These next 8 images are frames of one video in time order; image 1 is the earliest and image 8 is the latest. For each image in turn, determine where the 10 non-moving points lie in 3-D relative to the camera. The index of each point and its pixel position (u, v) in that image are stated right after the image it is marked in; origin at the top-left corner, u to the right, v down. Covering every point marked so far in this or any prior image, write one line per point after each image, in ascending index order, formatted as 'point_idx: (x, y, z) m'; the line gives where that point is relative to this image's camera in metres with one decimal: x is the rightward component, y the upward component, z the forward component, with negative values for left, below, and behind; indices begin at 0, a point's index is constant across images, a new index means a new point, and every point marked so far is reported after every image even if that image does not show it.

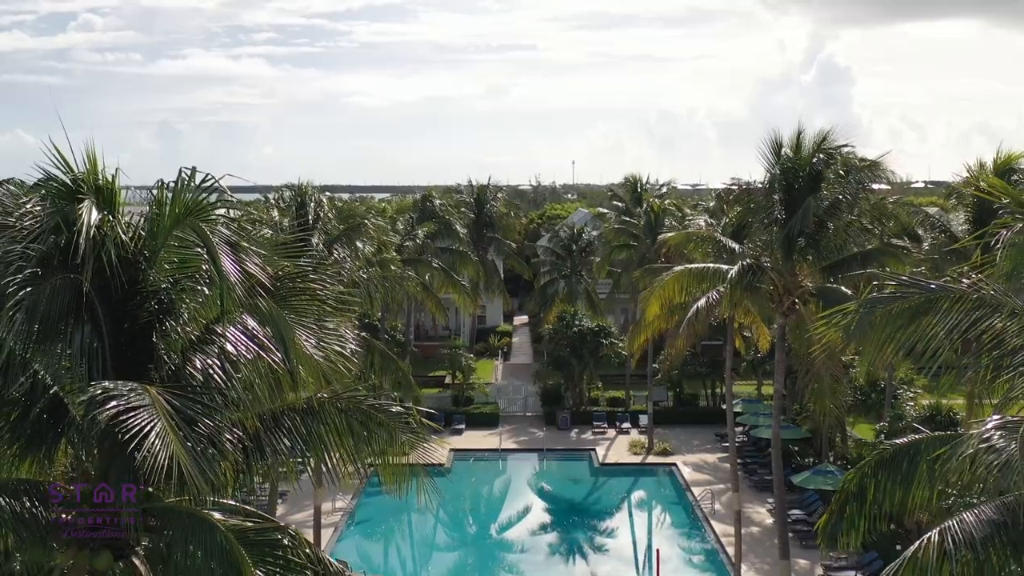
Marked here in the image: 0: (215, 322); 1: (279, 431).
0: (-1.1, -0.1, +5.5) m
1: (-0.9, -0.6, +5.6) m
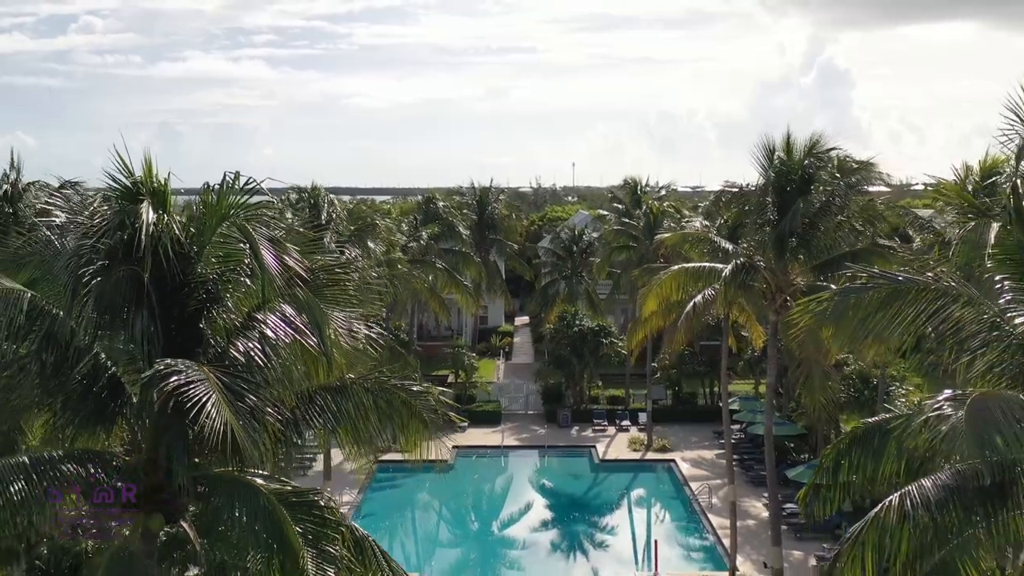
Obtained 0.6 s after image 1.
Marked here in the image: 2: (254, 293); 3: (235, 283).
0: (-1.1, -0.1, +6.1) m
1: (-0.9, -0.5, +6.2) m
2: (-1.1, 0.0, +6.1) m
3: (-1.2, 0.0, +6.1) m
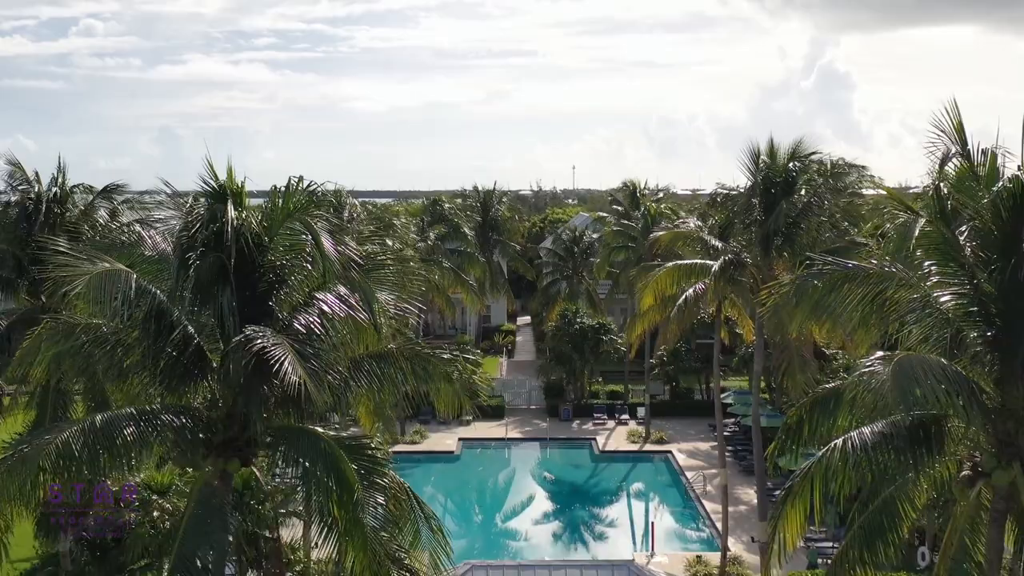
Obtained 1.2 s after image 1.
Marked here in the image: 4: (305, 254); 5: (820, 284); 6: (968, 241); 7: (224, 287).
0: (-1.0, 0.0, +7.4) m
1: (-0.8, -0.4, +7.5) m
2: (-1.0, +0.1, +7.3) m
3: (-1.1, +0.1, +7.3) m
4: (-1.1, +0.2, +7.4) m
5: (+1.8, 0.0, +7.6) m
6: (+2.4, +0.3, +7.6) m
7: (-1.4, 0.0, +6.9) m
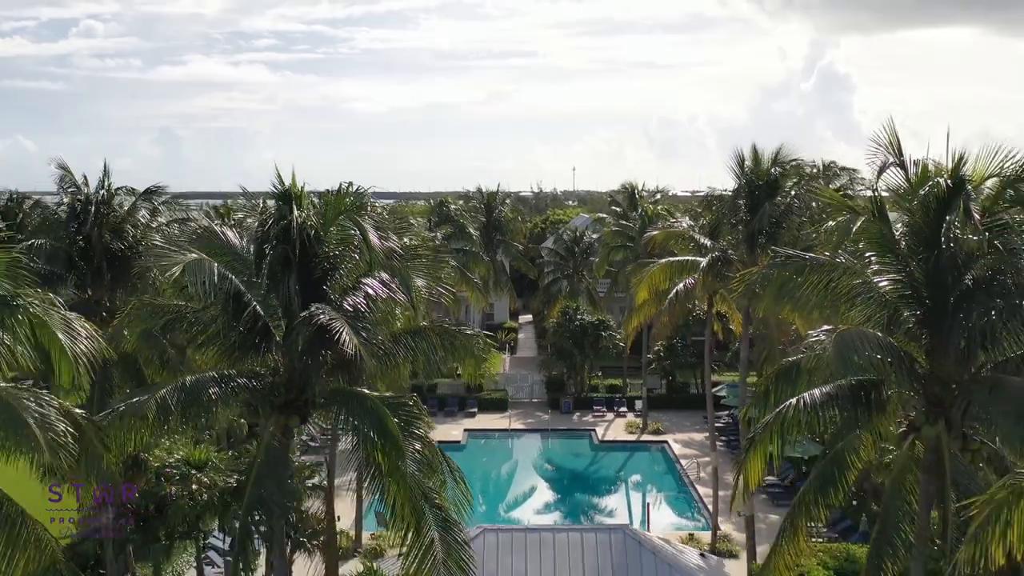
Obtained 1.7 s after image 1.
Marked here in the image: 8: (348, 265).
0: (-0.9, +0.1, +8.8) m
1: (-0.7, -0.4, +9.0) m
2: (-0.9, +0.1, +8.8) m
3: (-1.0, +0.2, +8.8) m
4: (-1.0, +0.3, +8.8) m
5: (+1.9, +0.1, +9.1) m
6: (+2.4, +0.4, +9.0) m
7: (-1.3, +0.1, +8.4) m
8: (-1.0, +0.1, +8.8) m
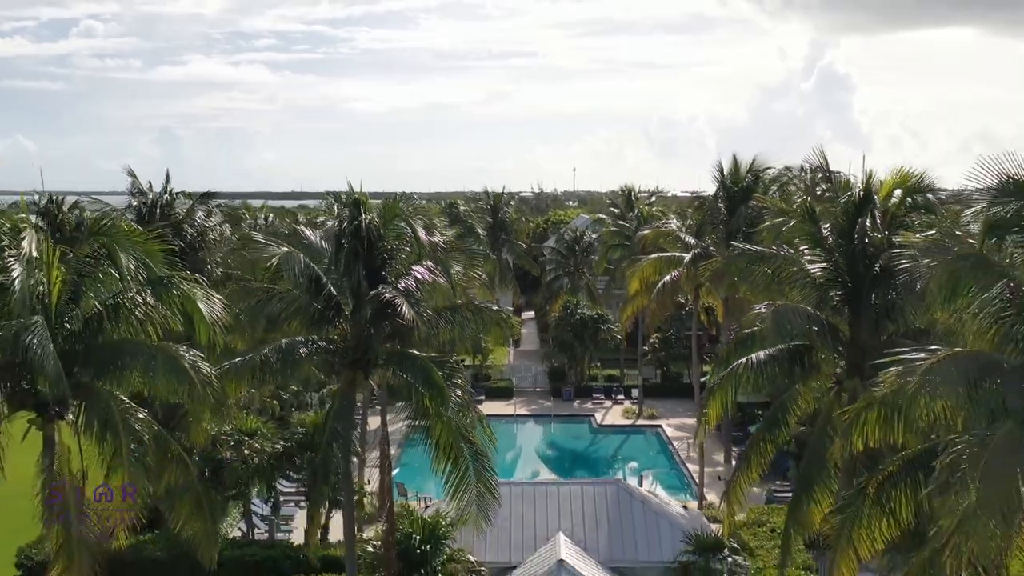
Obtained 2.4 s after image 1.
0: (-0.8, +0.2, +11.4) m
1: (-0.6, -0.2, +11.5) m
2: (-0.8, +0.3, +11.3) m
3: (-0.9, +0.3, +11.3) m
4: (-0.9, +0.4, +11.4) m
5: (+2.0, +0.2, +11.6) m
6: (+2.6, +0.5, +11.6) m
7: (-1.2, +0.2, +10.9) m
8: (-0.9, +0.3, +11.4) m
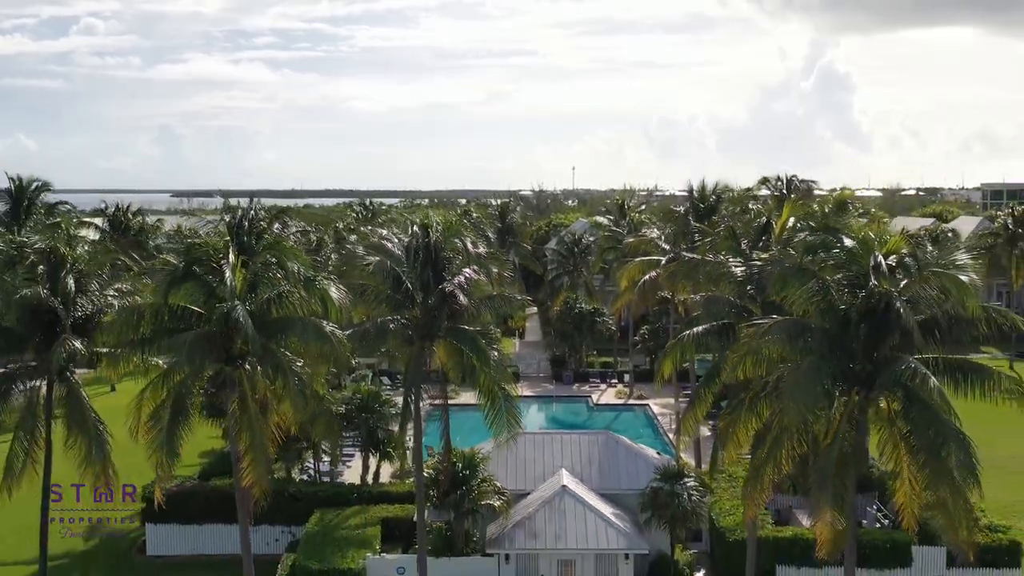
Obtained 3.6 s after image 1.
0: (-0.6, +0.2, +16.6) m
1: (-0.4, -0.2, +16.7) m
2: (-0.6, +0.3, +16.5) m
3: (-0.7, +0.3, +16.5) m
4: (-0.6, +0.4, +16.6) m
5: (+2.3, +0.3, +16.8) m
6: (+2.8, +0.5, +16.8) m
7: (-1.0, +0.2, +16.1) m
8: (-0.7, +0.3, +16.6) m
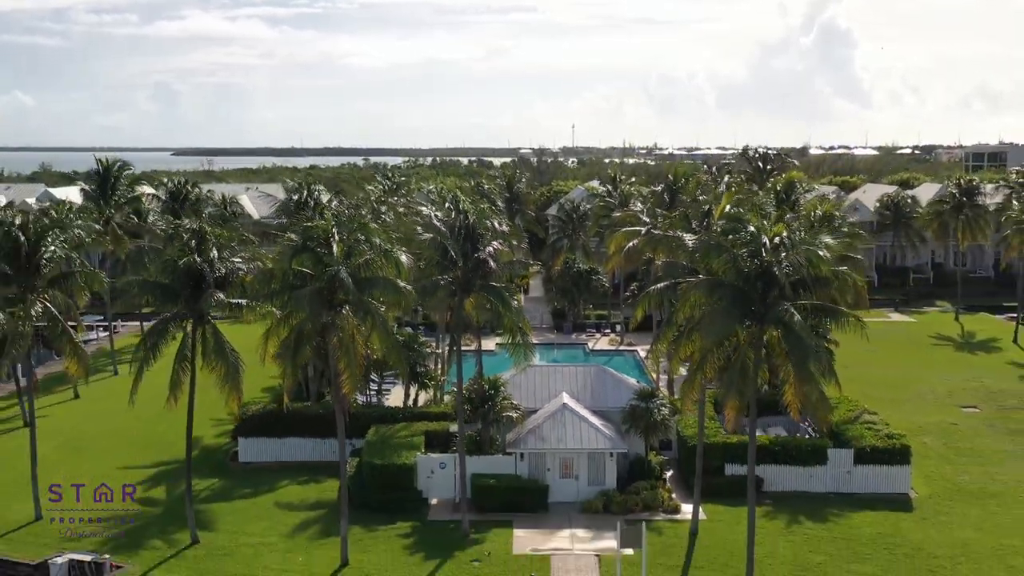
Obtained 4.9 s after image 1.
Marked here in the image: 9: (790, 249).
0: (-0.3, +0.8, +22.9) m
1: (-0.1, +0.3, +23.1) m
2: (-0.3, +0.8, +22.9) m
3: (-0.4, +0.9, +22.9) m
4: (-0.4, +0.9, +22.9) m
5: (+2.5, +0.8, +23.2) m
6: (+3.0, +1.0, +23.1) m
7: (-0.7, +0.7, +22.5) m
8: (-0.4, +0.8, +22.9) m
9: (+3.5, +0.5, +17.8) m
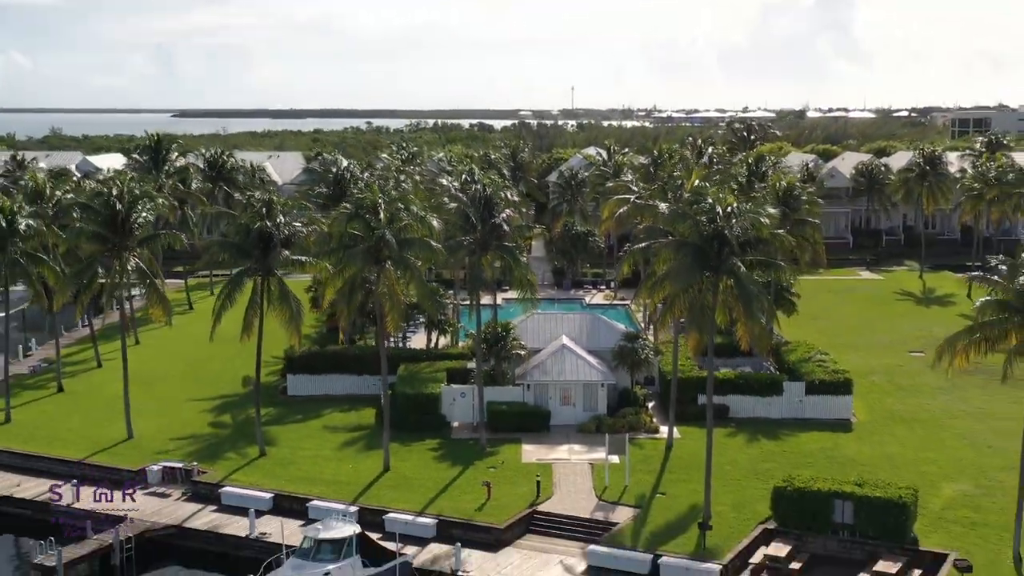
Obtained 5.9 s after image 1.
0: (-0.2, +1.6, +28.1) m
1: (+0.1, +1.1, +28.2) m
2: (-0.2, +1.6, +28.1) m
3: (-0.2, +1.7, +28.0) m
4: (-0.2, +1.7, +28.1) m
5: (+2.7, +1.6, +28.4) m
6: (+3.2, +1.9, +28.3) m
7: (-0.6, +1.5, +27.6) m
8: (-0.2, +1.6, +28.1) m
9: (+3.7, +1.1, +23.0) m
